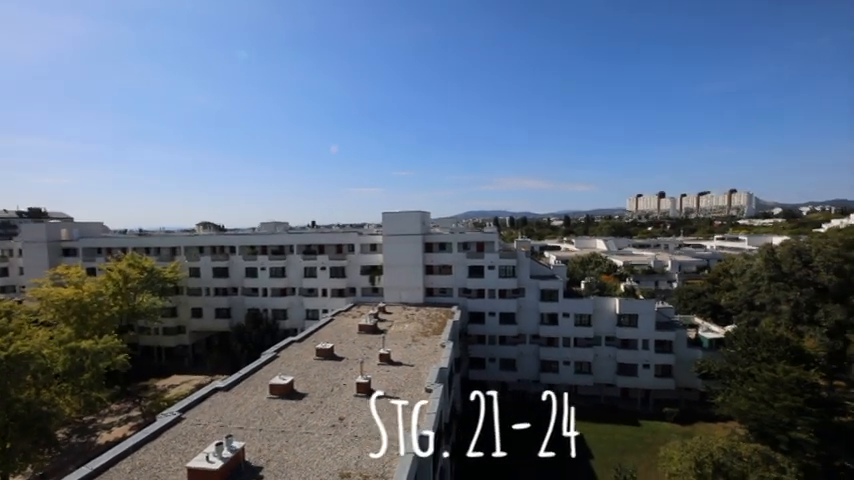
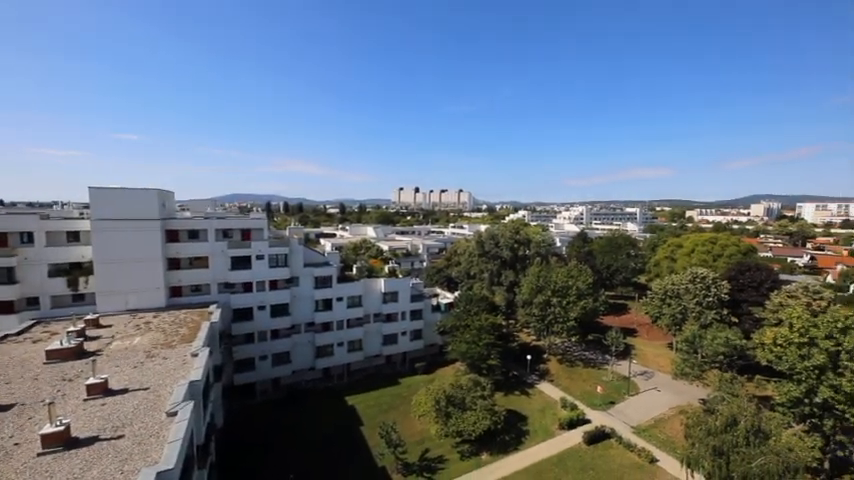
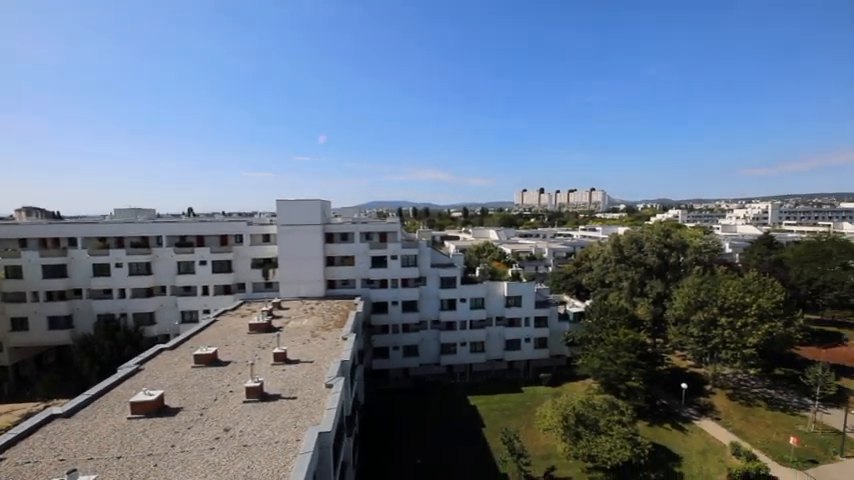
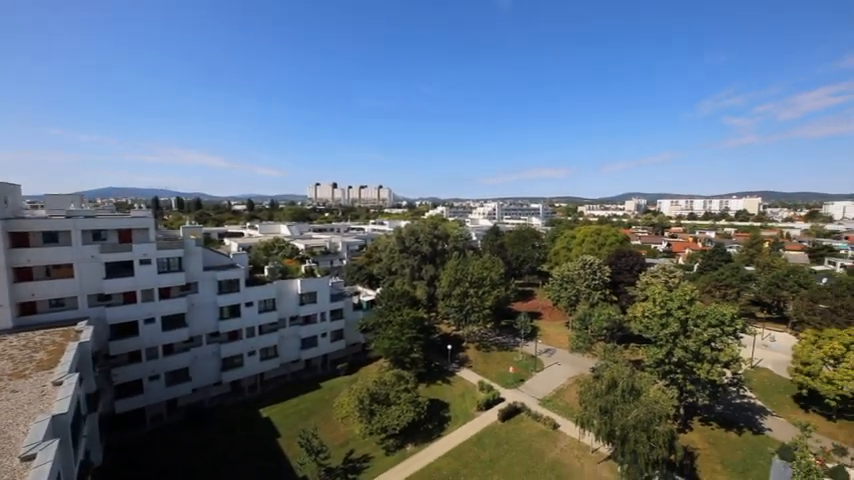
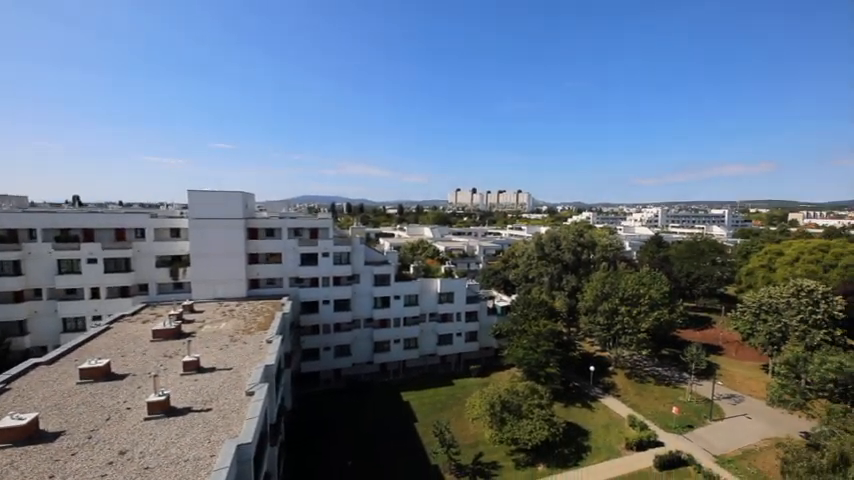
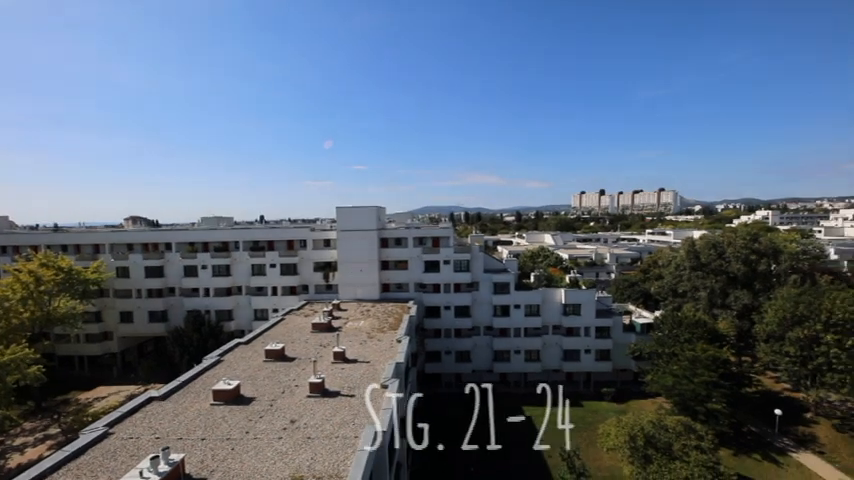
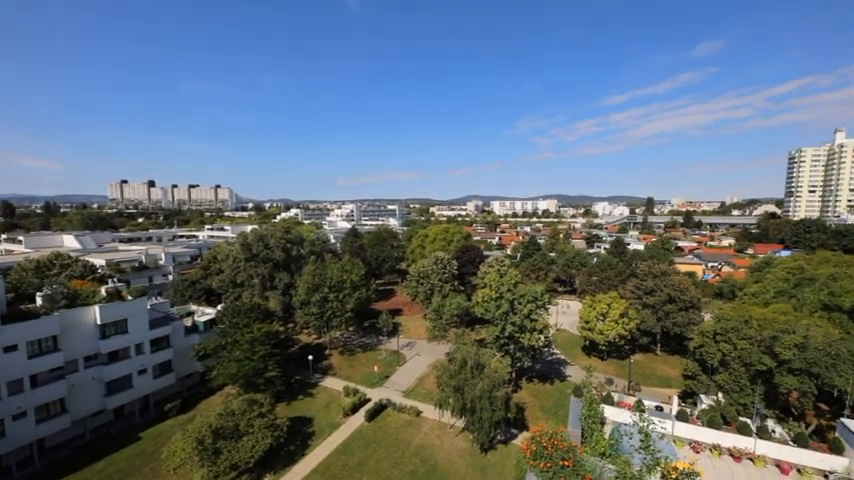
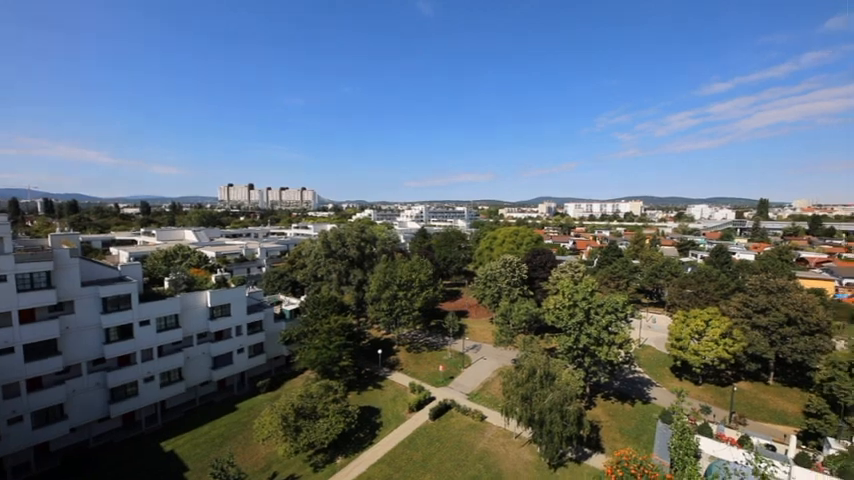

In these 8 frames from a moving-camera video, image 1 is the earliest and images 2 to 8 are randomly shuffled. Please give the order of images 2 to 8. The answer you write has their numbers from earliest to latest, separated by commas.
6, 3, 5, 2, 4, 8, 7
